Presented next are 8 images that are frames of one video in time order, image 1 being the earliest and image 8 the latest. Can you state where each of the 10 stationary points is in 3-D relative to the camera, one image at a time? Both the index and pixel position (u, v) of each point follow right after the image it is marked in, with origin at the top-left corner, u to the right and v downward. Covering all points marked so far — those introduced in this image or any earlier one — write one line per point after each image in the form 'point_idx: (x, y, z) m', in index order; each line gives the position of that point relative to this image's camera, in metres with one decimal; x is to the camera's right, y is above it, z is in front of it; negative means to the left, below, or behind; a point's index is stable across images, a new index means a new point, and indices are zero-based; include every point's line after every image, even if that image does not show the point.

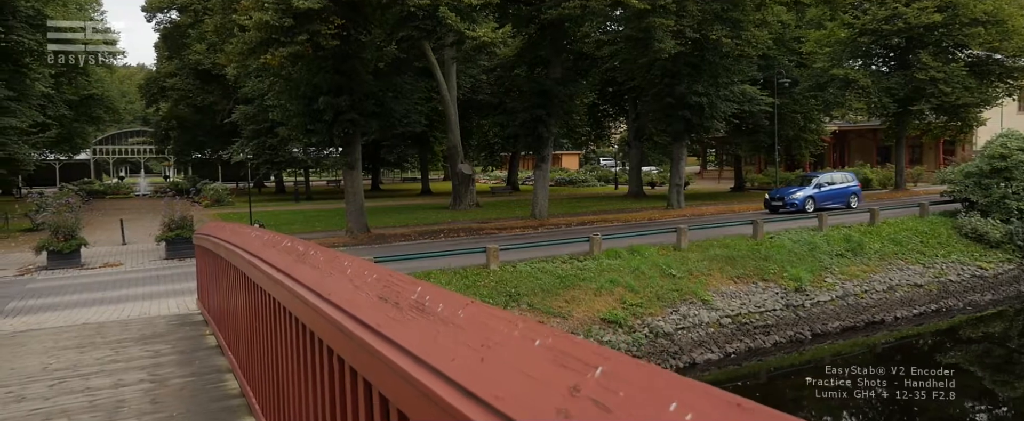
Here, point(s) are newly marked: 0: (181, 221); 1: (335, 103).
0: (-9.5, -0.3, +19.8) m
1: (-5.1, +3.2, +20.1) m
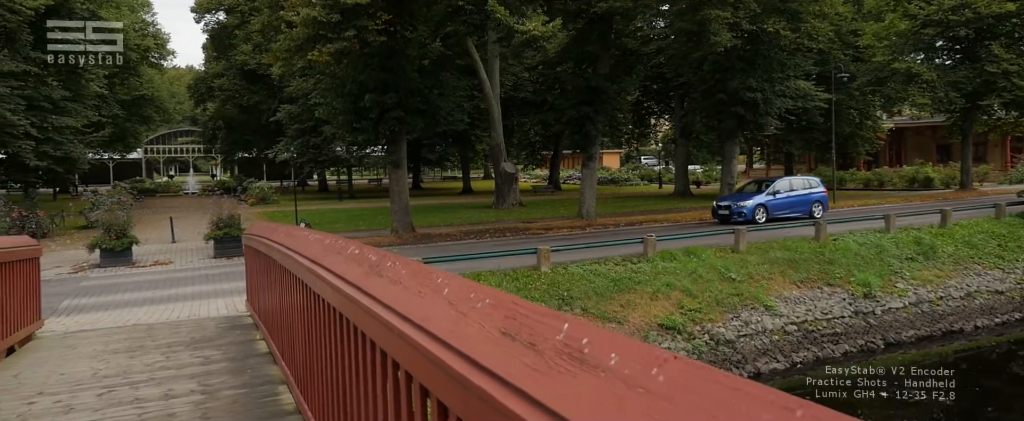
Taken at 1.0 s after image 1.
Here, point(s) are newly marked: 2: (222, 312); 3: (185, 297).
0: (-8.2, -0.3, +19.9) m
1: (-3.8, +3.2, +19.9) m
2: (-4.6, -1.6, +11.0) m
3: (-6.3, -1.7, +13.2) m
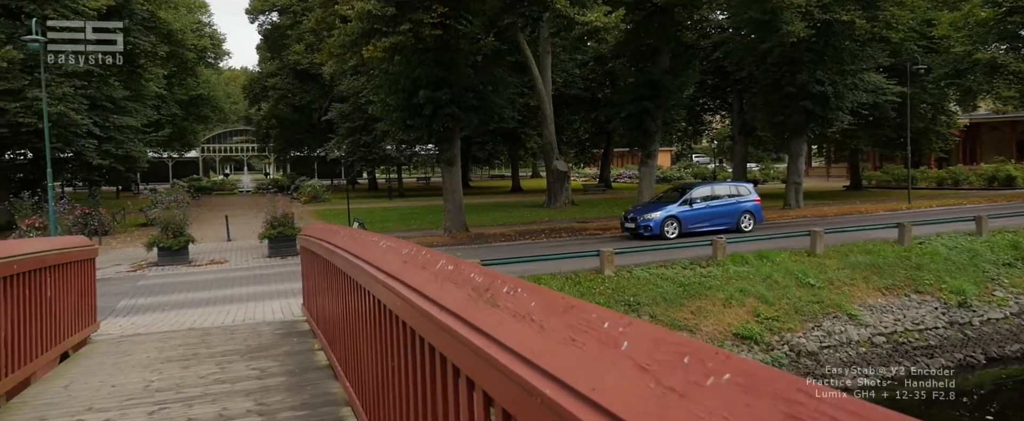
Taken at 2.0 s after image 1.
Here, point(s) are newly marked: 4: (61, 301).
0: (-6.6, -0.2, +19.8) m
1: (-2.2, +3.2, +19.5) m
2: (-3.7, -1.6, +10.7) m
3: (-5.1, -1.7, +13.0) m
4: (-5.0, -1.1, +7.6) m
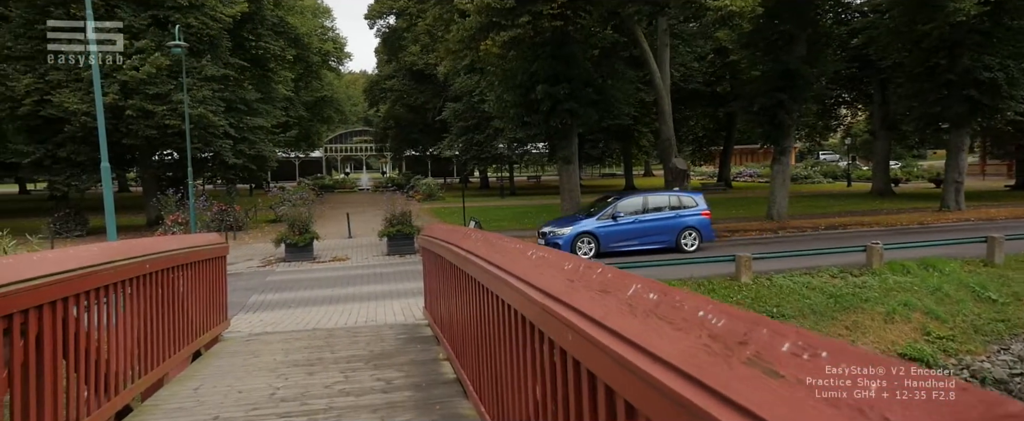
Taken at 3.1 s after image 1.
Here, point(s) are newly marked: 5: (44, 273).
0: (-3.2, -0.2, +19.9) m
1: (+1.2, +3.3, +19.0) m
2: (-1.7, -1.6, +10.5) m
3: (-2.9, -1.6, +13.0) m
4: (-3.6, -1.0, +7.6) m
5: (-3.0, -0.4, +4.4) m
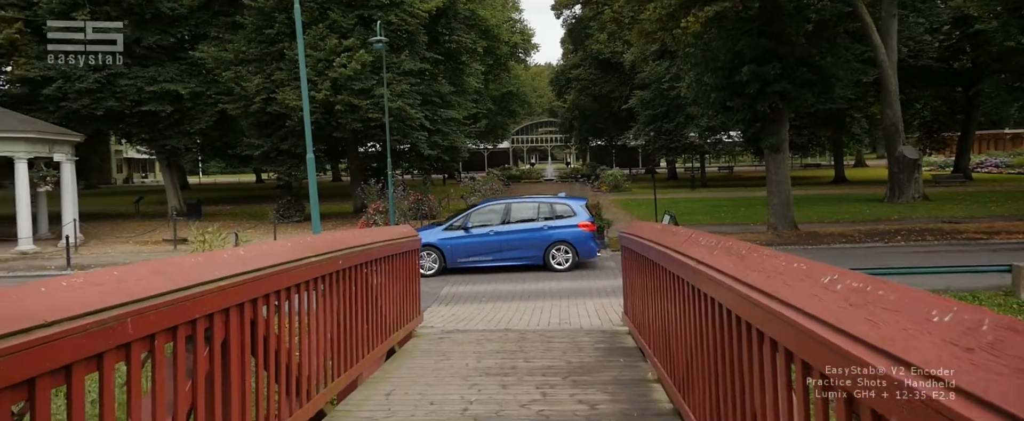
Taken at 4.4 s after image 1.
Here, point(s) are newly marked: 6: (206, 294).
0: (+2.2, +0.1, +19.1) m
1: (+6.2, +3.4, +17.0) m
2: (+1.1, -1.5, +9.7) m
3: (+0.7, -1.5, +12.4) m
4: (-1.4, -1.0, +7.3) m
5: (-1.7, -0.4, +4.1) m
6: (-1.6, -0.4, +3.7) m
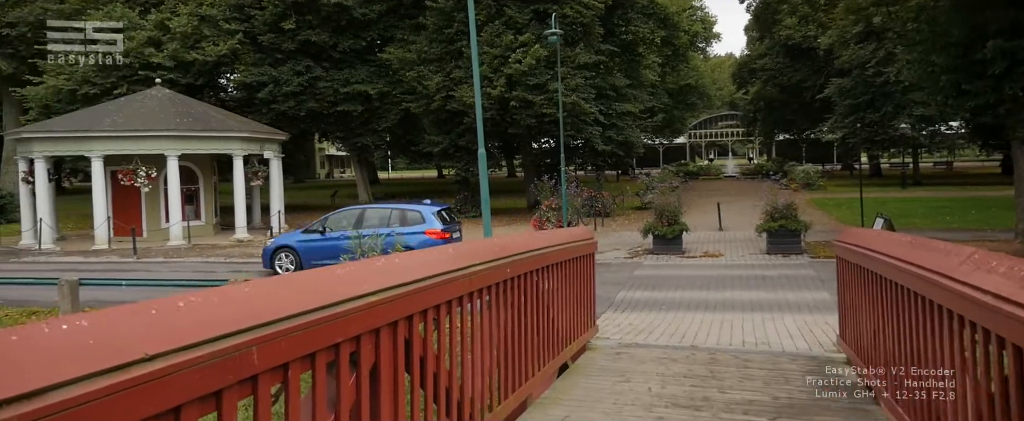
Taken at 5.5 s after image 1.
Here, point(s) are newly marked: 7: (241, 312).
0: (+6.8, 0.0, +17.2) m
1: (+10.2, +3.3, +14.1) m
2: (+3.4, -1.6, +8.3) m
3: (+3.7, -1.5, +11.0) m
4: (+0.4, -1.0, +6.6) m
5: (-0.7, -0.4, +3.5) m
6: (-0.7, -0.5, +3.1) m
7: (-1.0, -0.4, +2.6) m
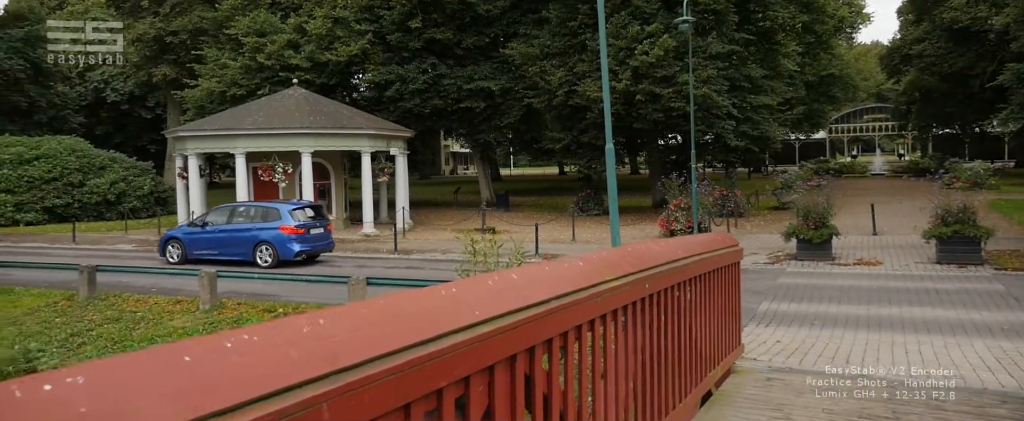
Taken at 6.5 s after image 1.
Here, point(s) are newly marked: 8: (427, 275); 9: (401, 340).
0: (+9.6, 0.0, +14.9) m
1: (+12.5, +3.2, +11.3) m
2: (+4.8, -1.6, +6.8) m
3: (+5.5, -1.6, +9.4) m
4: (+1.5, -1.0, +5.7) m
5: (-0.1, -0.4, +2.8) m
6: (-0.2, -0.5, +2.4) m
7: (-0.6, -0.4, +1.9) m
8: (-2.1, -1.6, +17.4) m
9: (-0.4, -0.4, +2.2) m
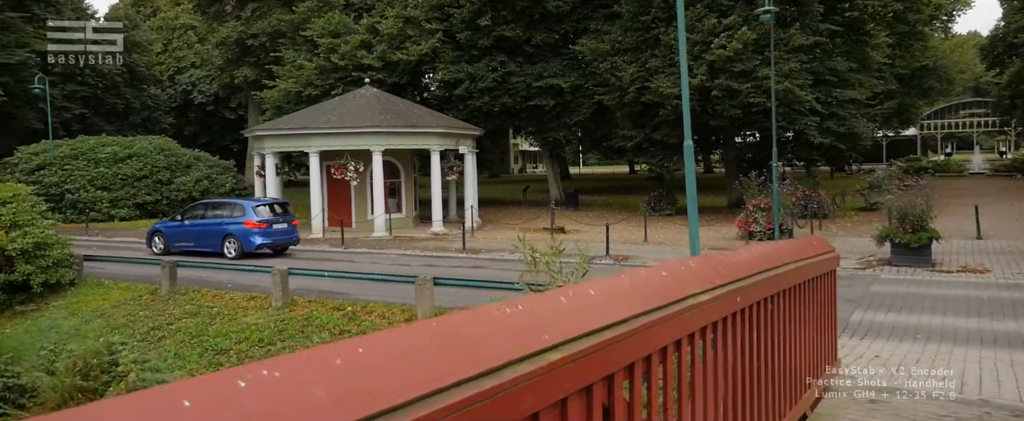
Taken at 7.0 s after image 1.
0: (+11.1, -0.1, +13.4) m
1: (+13.6, +3.1, +9.6) m
2: (+5.4, -1.7, +5.8) m
3: (+6.4, -1.6, +8.4) m
4: (+2.1, -1.0, +5.0) m
5: (+0.2, -0.4, +2.3) m
6: (+0.1, -0.5, +2.0) m
7: (-0.4, -0.4, +1.5) m
8: (-0.4, -1.6, +17.1) m
9: (-0.1, -0.4, +1.8) m
